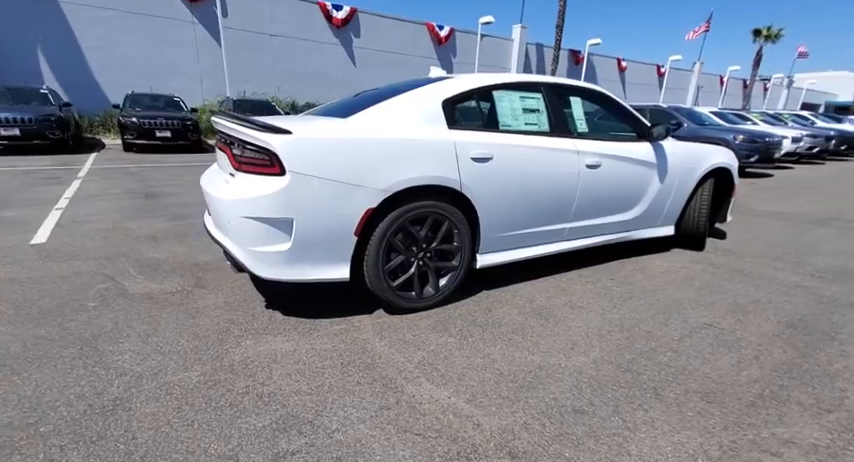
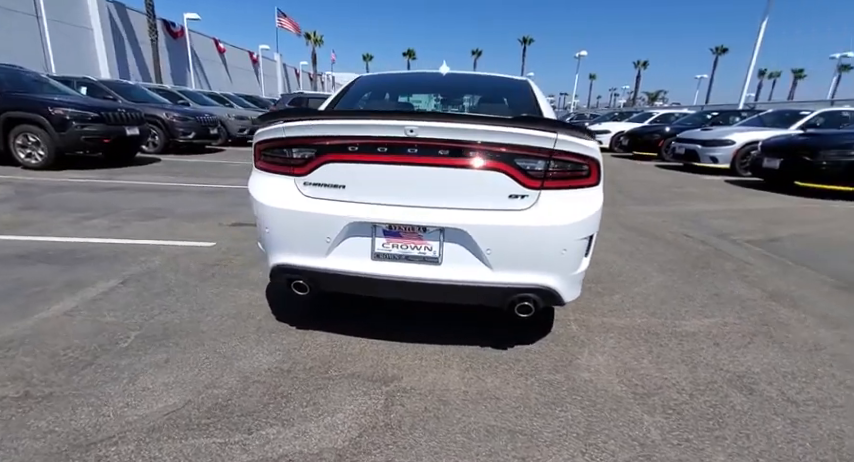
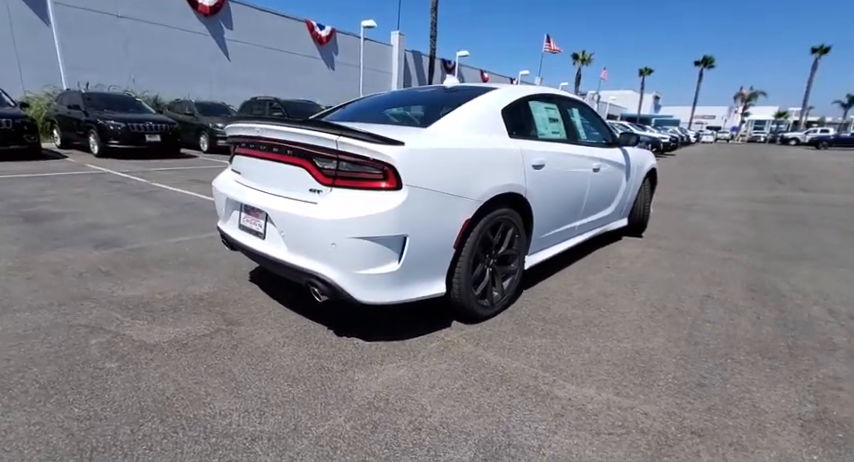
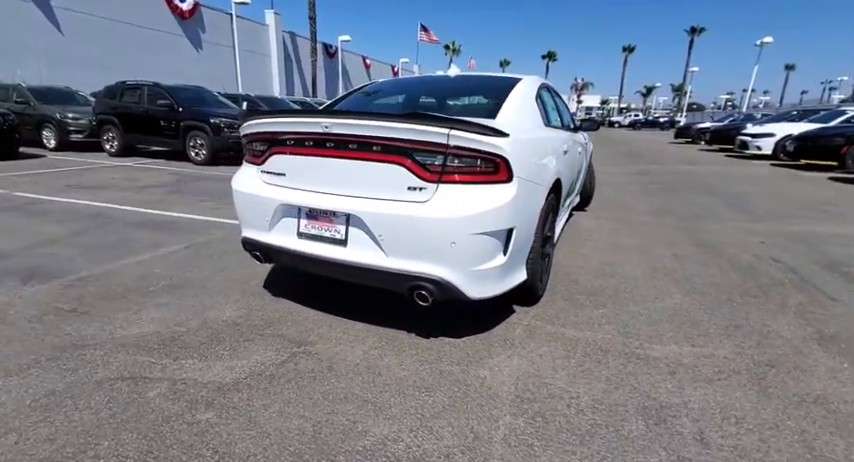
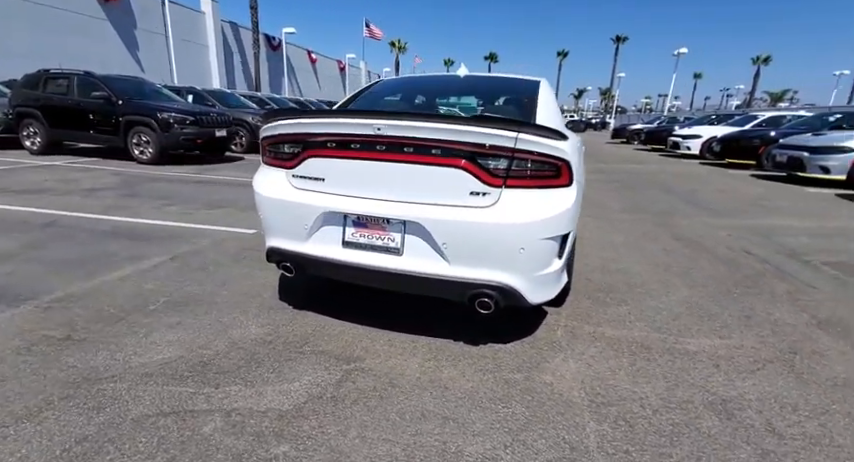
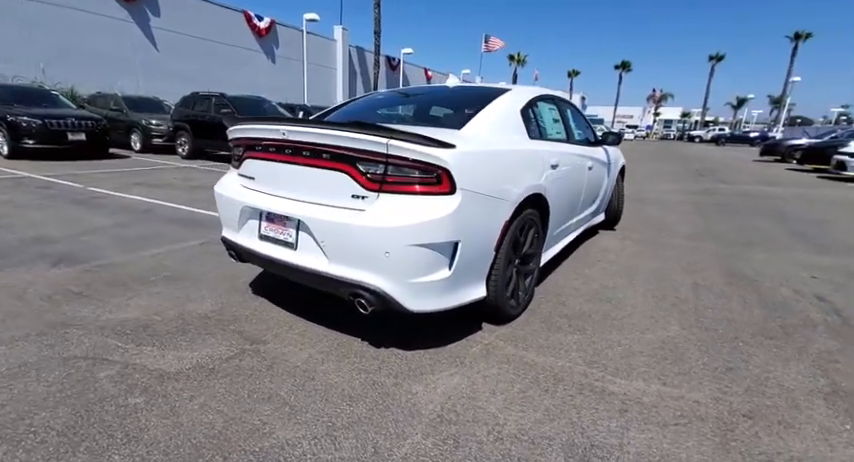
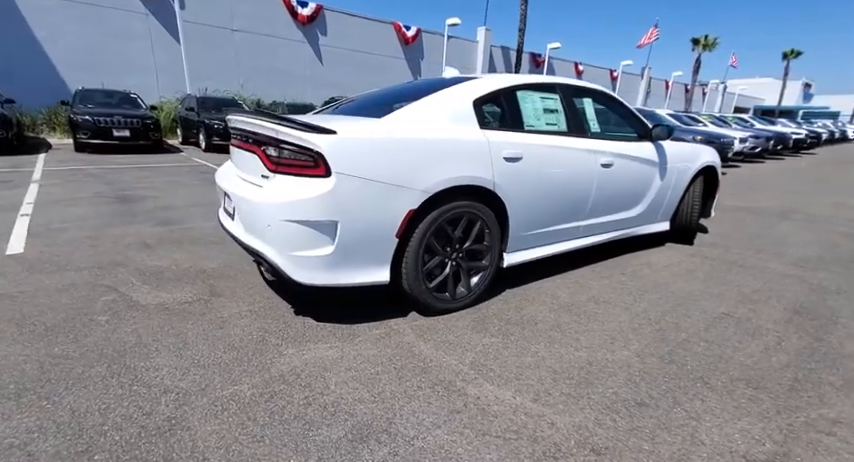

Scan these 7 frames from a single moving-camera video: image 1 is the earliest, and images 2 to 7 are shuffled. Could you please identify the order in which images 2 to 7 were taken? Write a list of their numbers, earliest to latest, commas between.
7, 3, 6, 4, 5, 2
